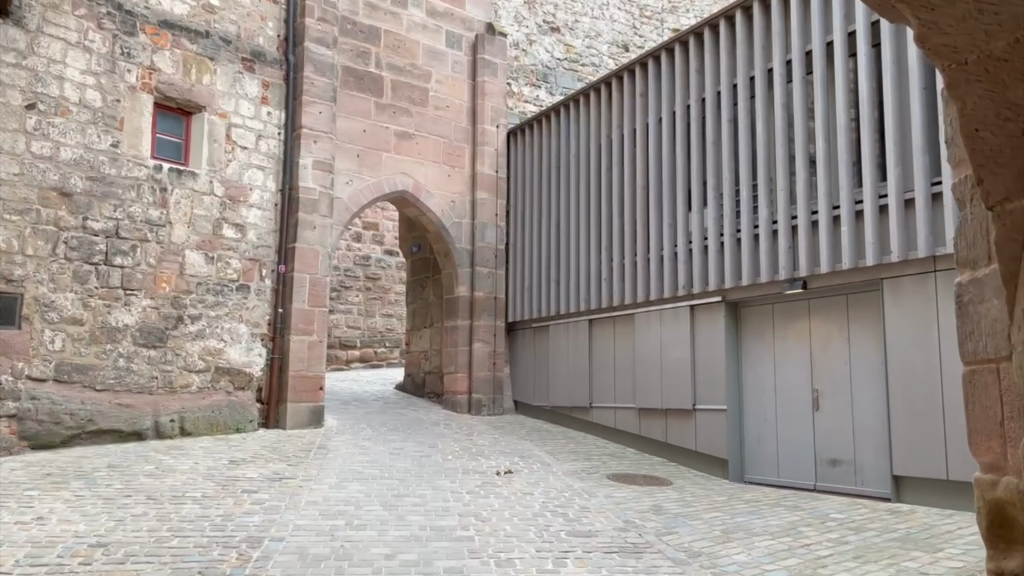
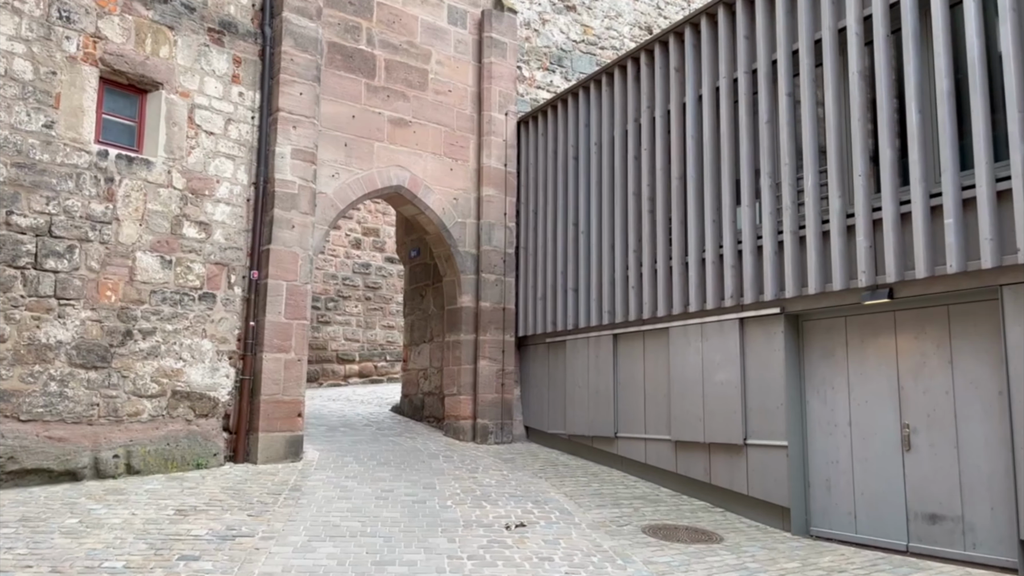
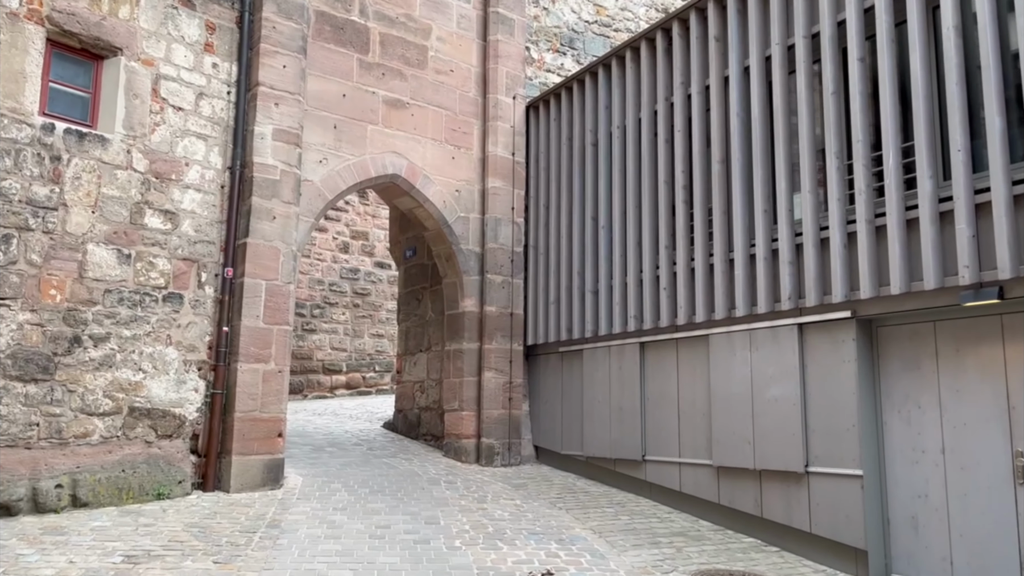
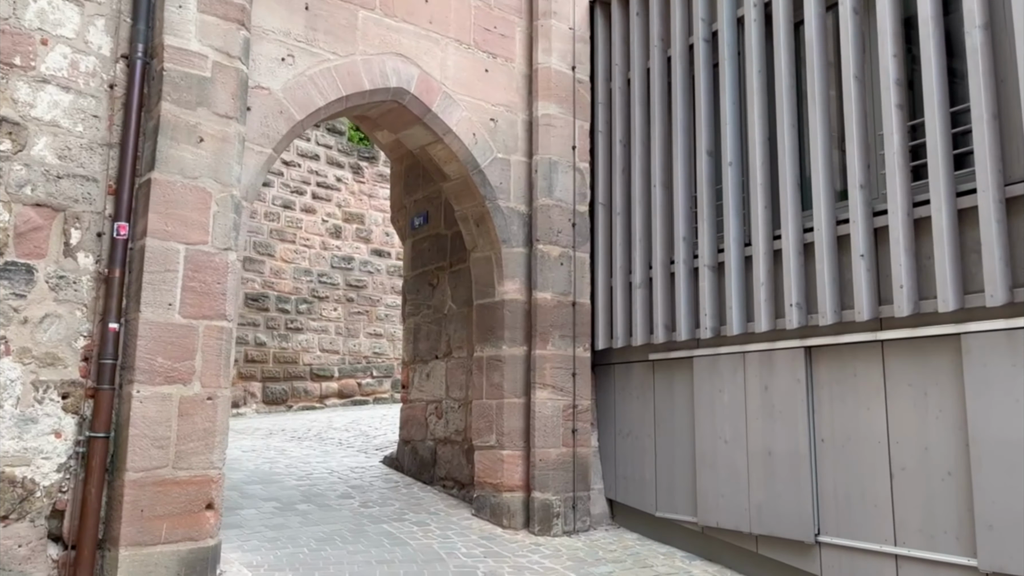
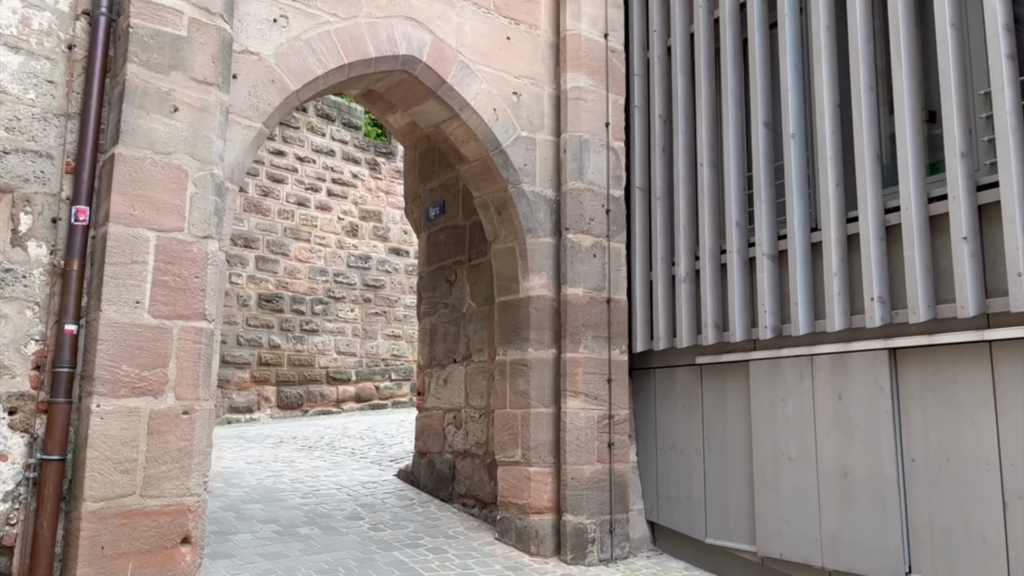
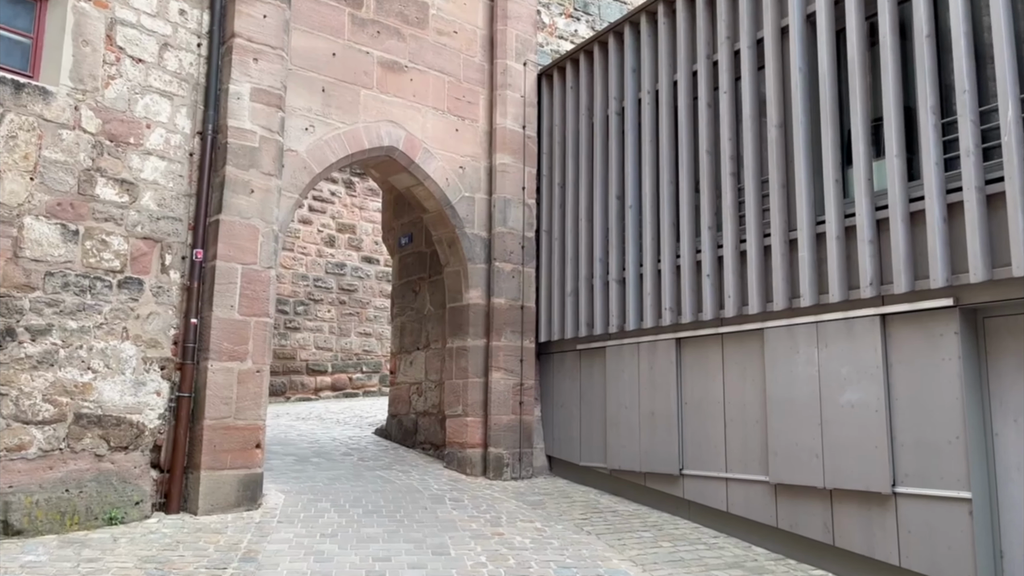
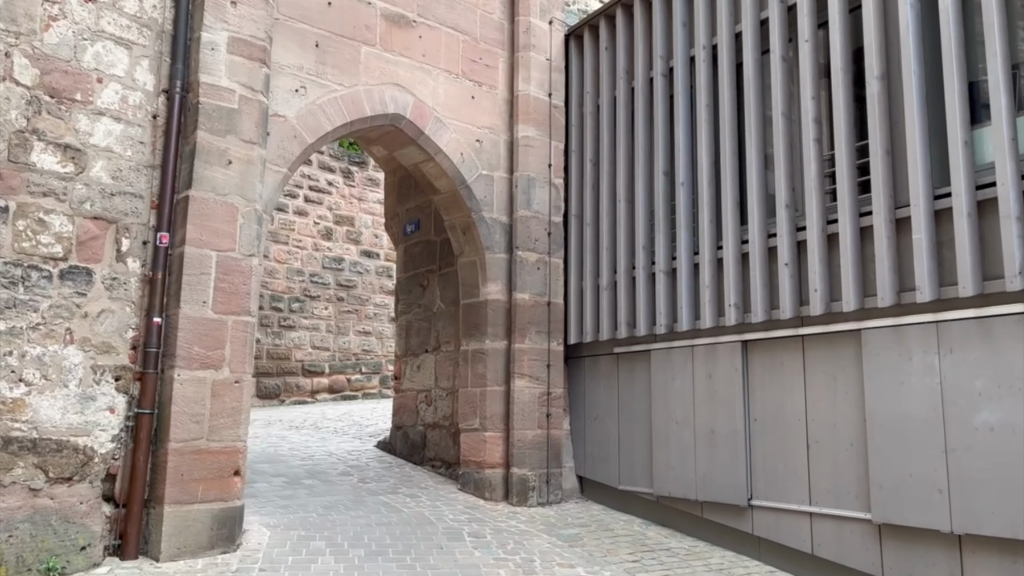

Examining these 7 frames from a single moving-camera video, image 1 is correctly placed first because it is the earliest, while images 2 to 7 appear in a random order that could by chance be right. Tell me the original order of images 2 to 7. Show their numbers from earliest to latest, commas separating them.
2, 3, 6, 7, 4, 5
